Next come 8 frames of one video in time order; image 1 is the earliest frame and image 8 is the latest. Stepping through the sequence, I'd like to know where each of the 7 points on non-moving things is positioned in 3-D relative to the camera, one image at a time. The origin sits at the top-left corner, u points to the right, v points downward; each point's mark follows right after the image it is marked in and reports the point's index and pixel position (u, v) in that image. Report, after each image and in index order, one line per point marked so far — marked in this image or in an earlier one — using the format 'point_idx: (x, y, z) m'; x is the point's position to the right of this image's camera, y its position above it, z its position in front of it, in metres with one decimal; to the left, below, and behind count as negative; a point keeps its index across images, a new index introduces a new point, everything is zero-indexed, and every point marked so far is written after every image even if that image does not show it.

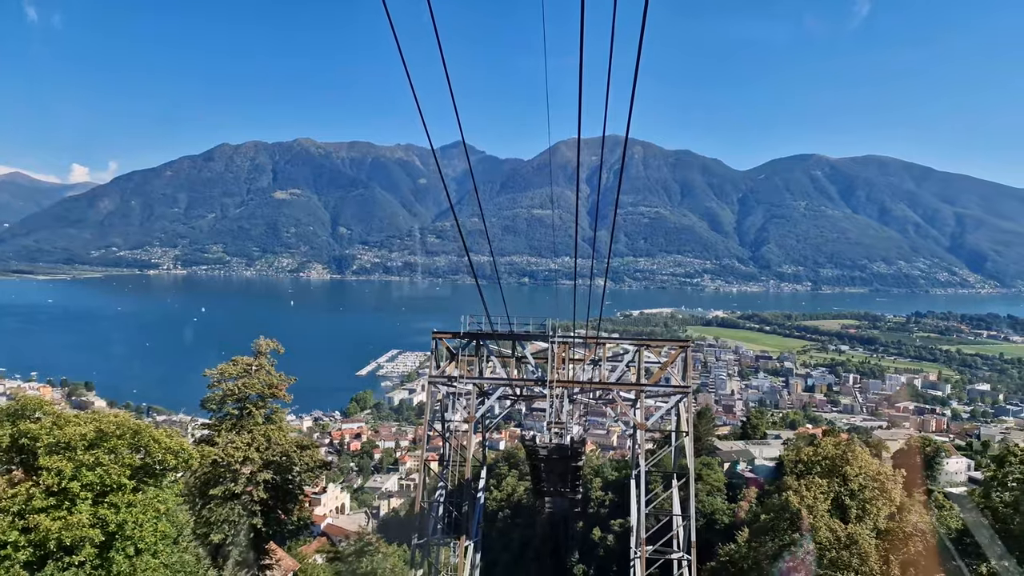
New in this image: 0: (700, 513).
0: (+5.3, -6.1, +17.7) m
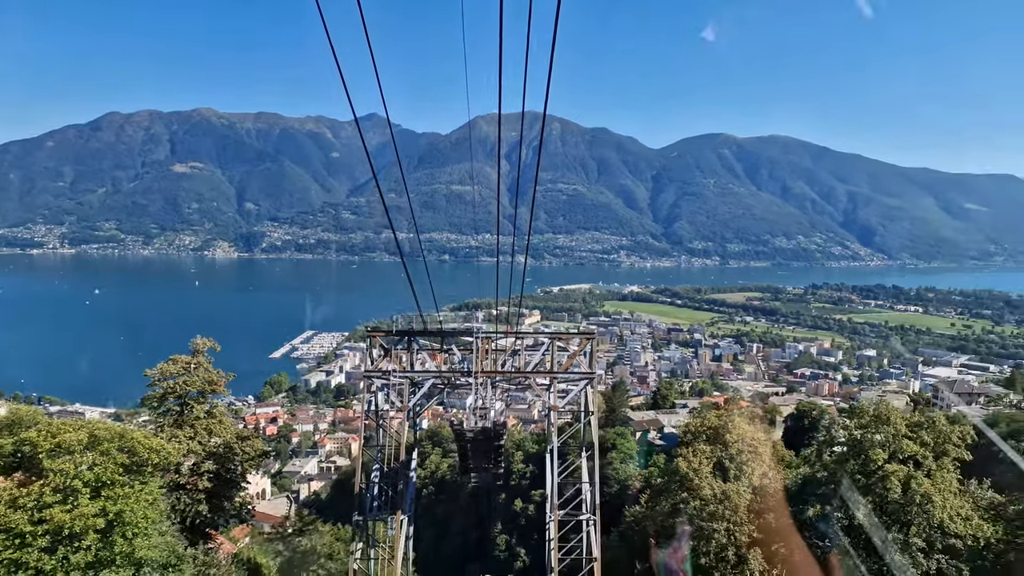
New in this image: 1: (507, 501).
0: (+3.2, -5.6, +19.3) m
1: (-0.2, -6.1, +19.2) m
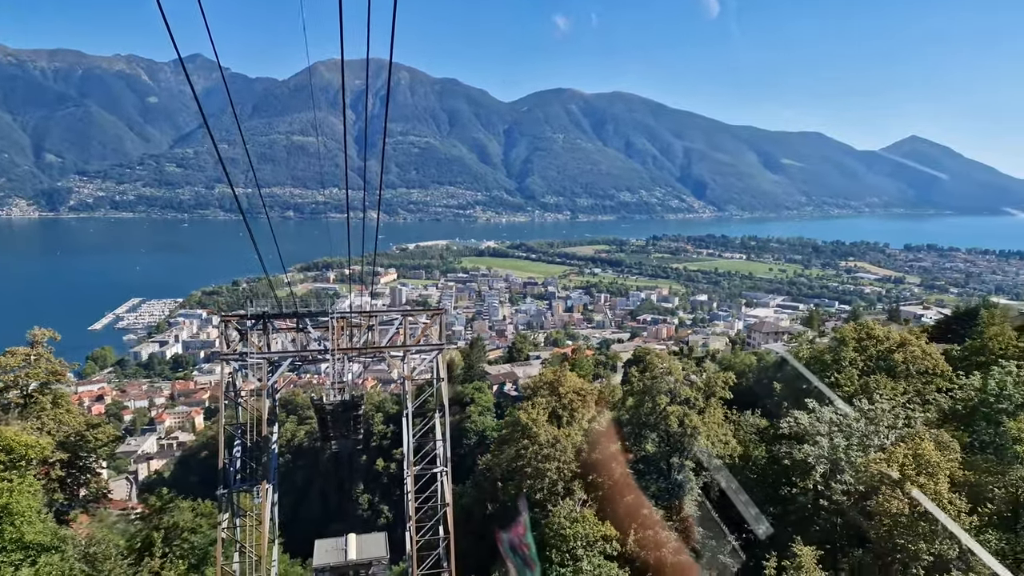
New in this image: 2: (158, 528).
0: (-1.1, -4.5, +20.7) m
1: (-4.4, -5.2, +20.0) m
2: (-5.8, -3.9, +10.7) m
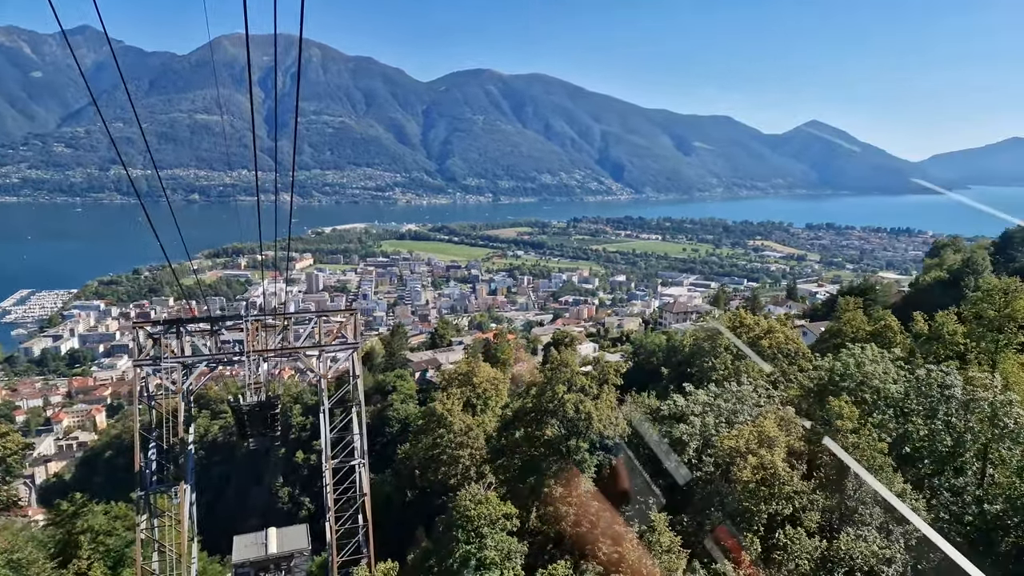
0: (-3.7, -4.2, +21.1) m
1: (-6.8, -5.0, +20.0) m
2: (-7.1, -4.0, +10.6) m
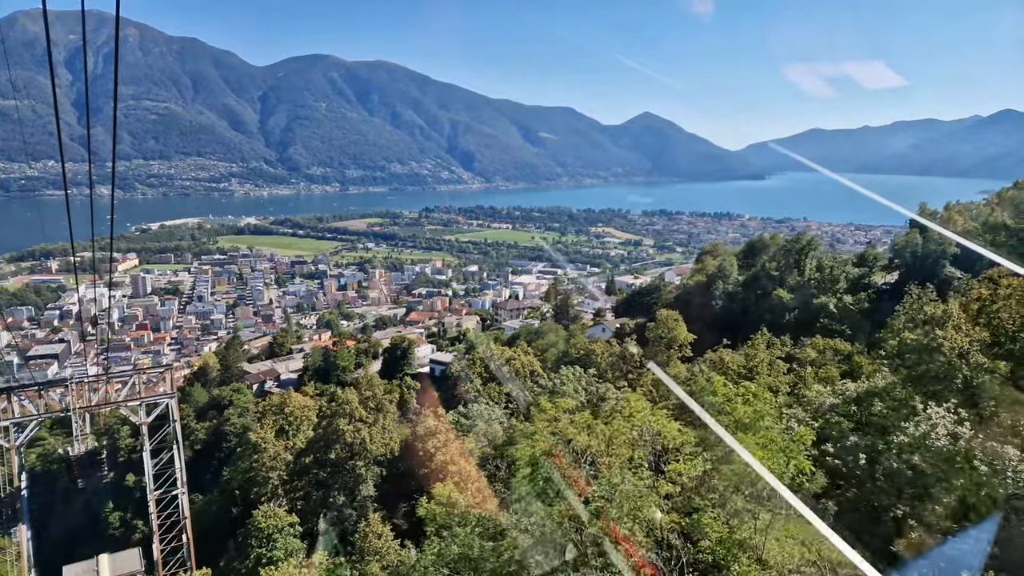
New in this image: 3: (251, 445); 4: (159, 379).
0: (-9.5, -5.0, +22.2) m
1: (-12.3, -5.9, +20.5) m
2: (-10.6, -5.1, +11.3) m
3: (-5.3, -3.1, +13.2) m
4: (-6.8, -1.8, +12.5) m
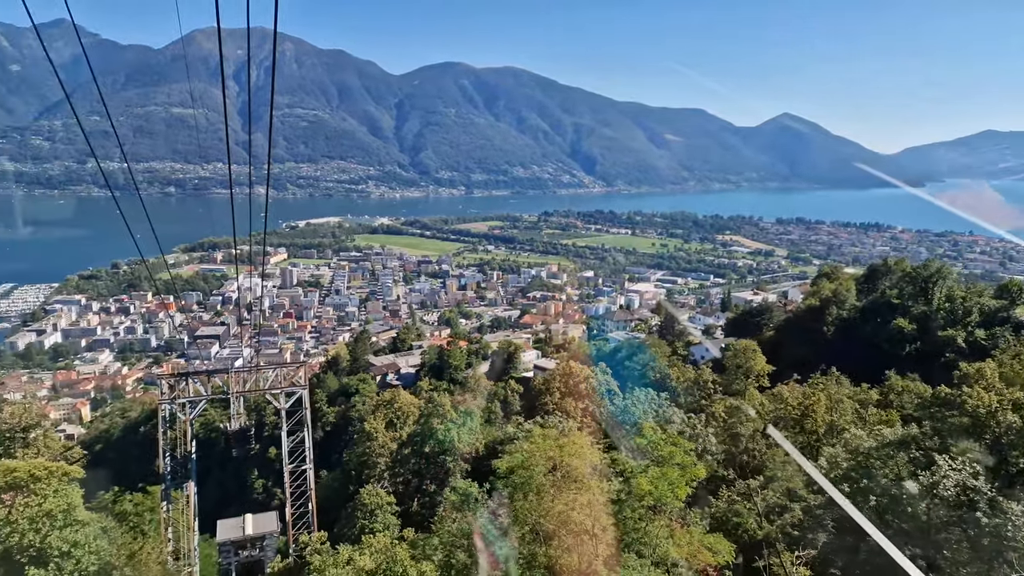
0: (-6.1, -5.2, +24.9) m
1: (-9.2, -6.0, +23.7) m
2: (-9.1, -5.1, +14.4) m
3: (-3.5, -3.4, +15.3) m
4: (-5.0, -1.9, +14.9) m
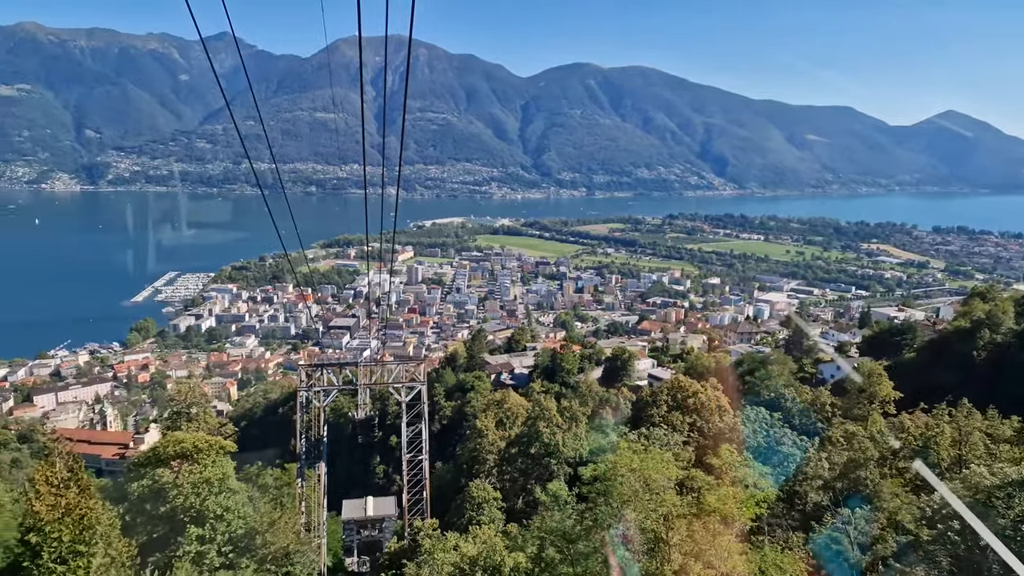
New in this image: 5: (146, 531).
0: (-1.8, -5.3, +26.1) m
1: (-5.1, -5.9, +25.5) m
2: (-6.7, -5.0, +16.3) m
3: (-0.9, -3.5, +16.2) m
4: (-2.4, -2.0, +16.0) m
5: (-6.7, -4.4, +12.0) m
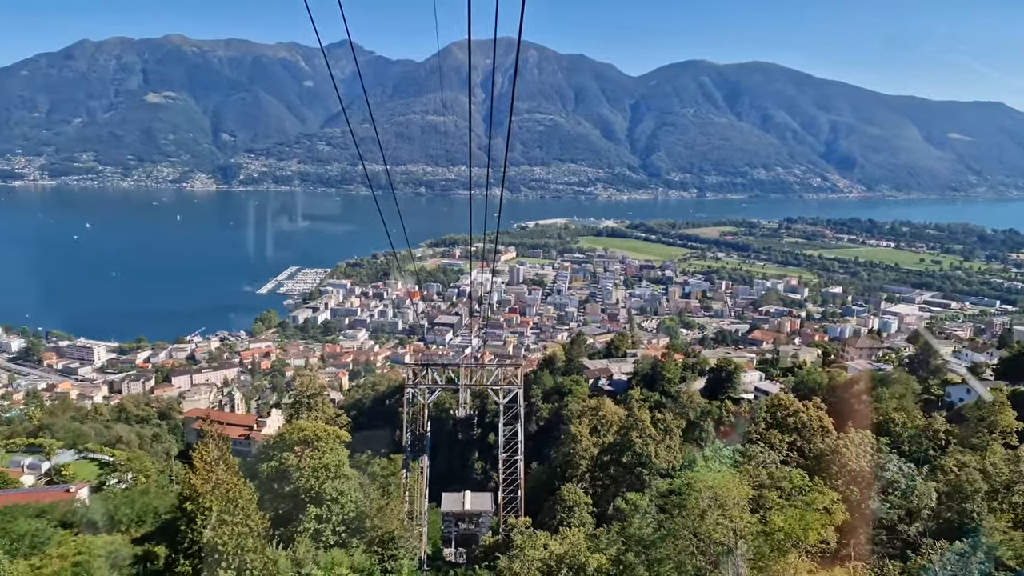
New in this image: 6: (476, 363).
0: (+2.0, -5.5, +26.6) m
1: (-1.3, -6.1, +26.5) m
2: (-4.3, -5.1, +17.7) m
3: (+1.5, -3.7, +16.7) m
4: (0.0, -2.2, +16.8) m
5: (-4.9, -4.5, +13.4) m
6: (-1.0, -2.1, +17.9) m
